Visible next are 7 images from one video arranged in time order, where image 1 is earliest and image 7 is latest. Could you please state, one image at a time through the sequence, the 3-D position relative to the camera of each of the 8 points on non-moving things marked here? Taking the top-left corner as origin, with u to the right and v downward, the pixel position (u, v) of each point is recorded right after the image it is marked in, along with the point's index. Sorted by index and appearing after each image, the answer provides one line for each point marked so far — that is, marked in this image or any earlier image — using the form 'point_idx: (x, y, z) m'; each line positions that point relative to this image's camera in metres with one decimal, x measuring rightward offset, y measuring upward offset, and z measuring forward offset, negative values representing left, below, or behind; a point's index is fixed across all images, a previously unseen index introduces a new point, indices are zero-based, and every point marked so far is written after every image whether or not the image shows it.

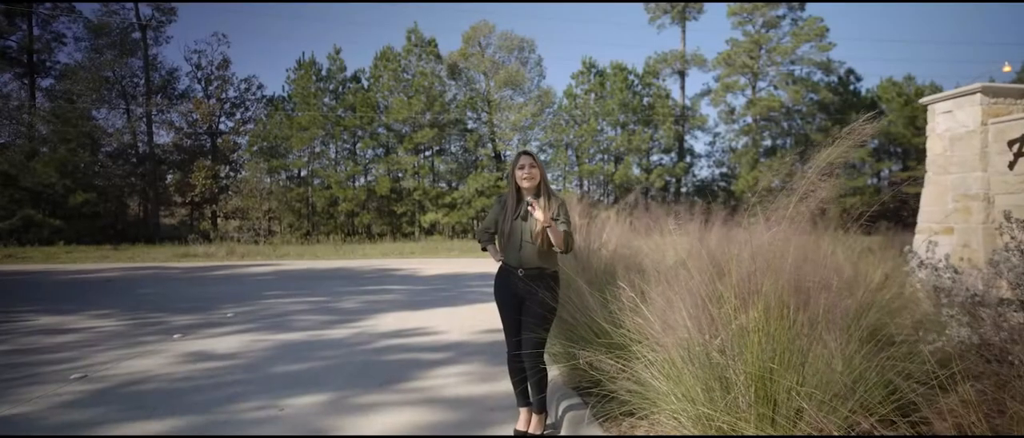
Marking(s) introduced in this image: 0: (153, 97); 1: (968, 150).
0: (-3.0, +1.0, +6.0) m
1: (+4.1, +0.6, +5.7) m
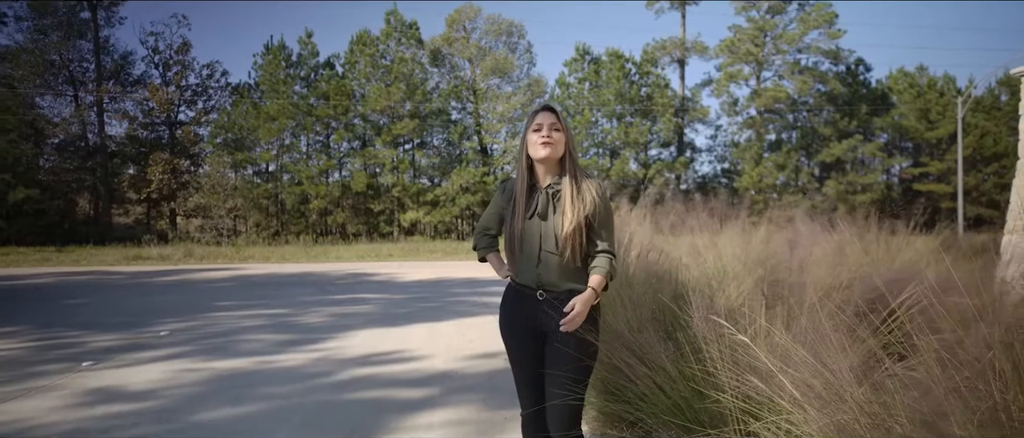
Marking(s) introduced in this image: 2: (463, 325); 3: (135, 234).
0: (-3.1, +1.0, +5.3) m
1: (+4.0, +0.6, +5.1) m
2: (-0.4, -1.0, +6.4) m
3: (-3.0, -0.1, +5.6) m
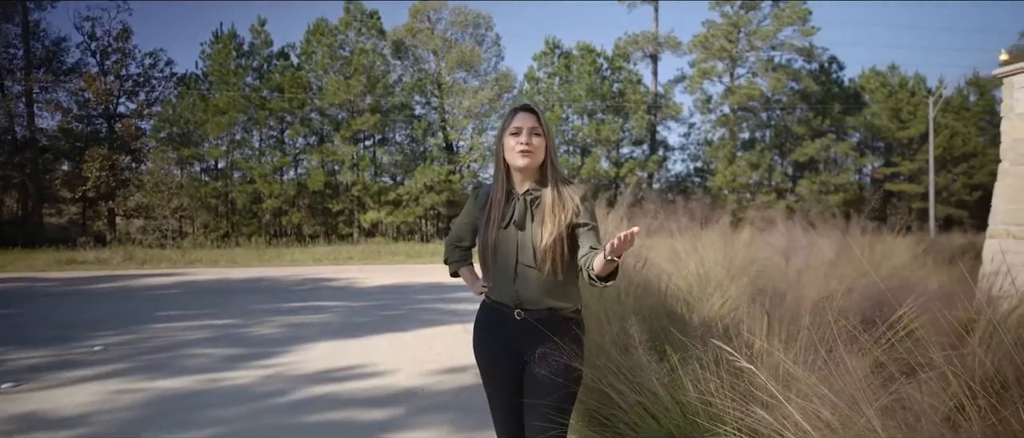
0: (-3.3, +1.0, +4.7) m
1: (+3.8, +0.6, +5.0) m
2: (-0.7, -1.0, +6.0) m
3: (-3.3, -0.1, +5.1) m
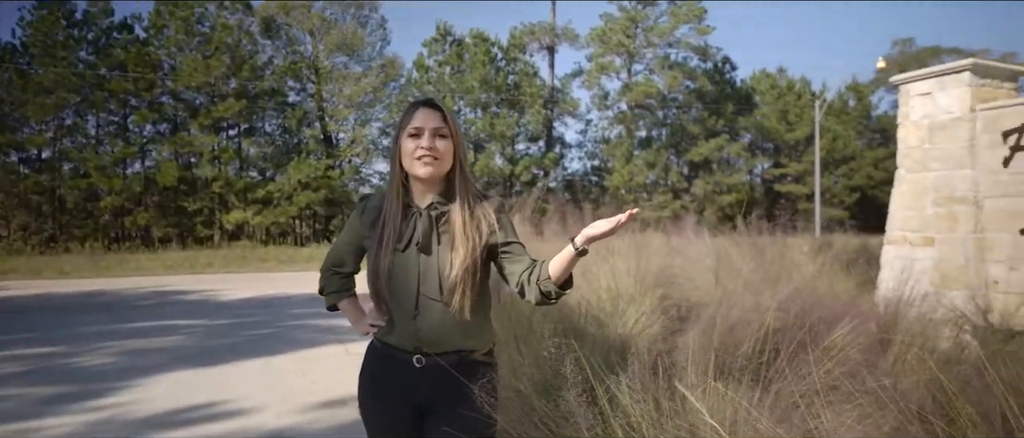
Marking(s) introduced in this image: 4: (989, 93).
0: (-3.9, +1.0, +3.5) m
1: (+3.1, +0.6, +4.9) m
2: (-1.5, -1.0, +5.2) m
3: (-3.9, -0.2, +3.8) m
4: (+3.3, +0.9, +4.9) m
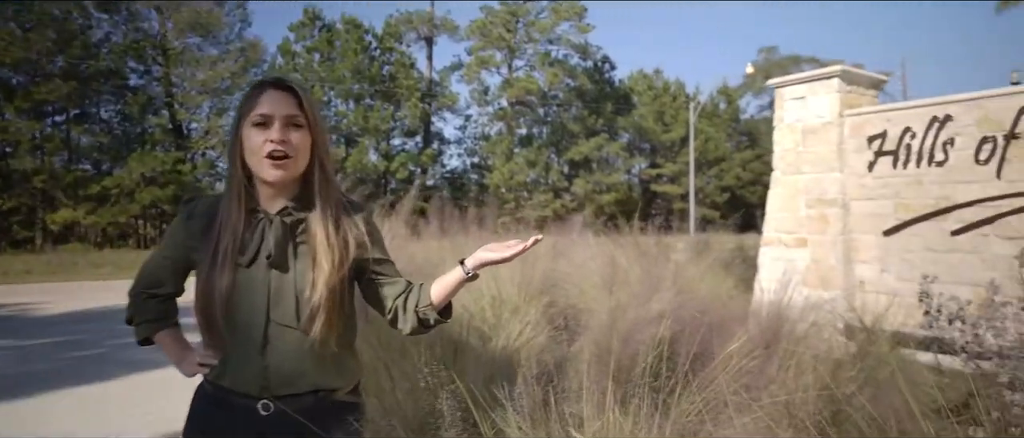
0: (-4.4, +1.0, +2.4) m
1: (+2.3, +0.5, +5.0) m
2: (-2.4, -1.0, +4.5) m
3: (-4.5, -0.2, +2.7) m
4: (+2.4, +0.9, +5.0) m
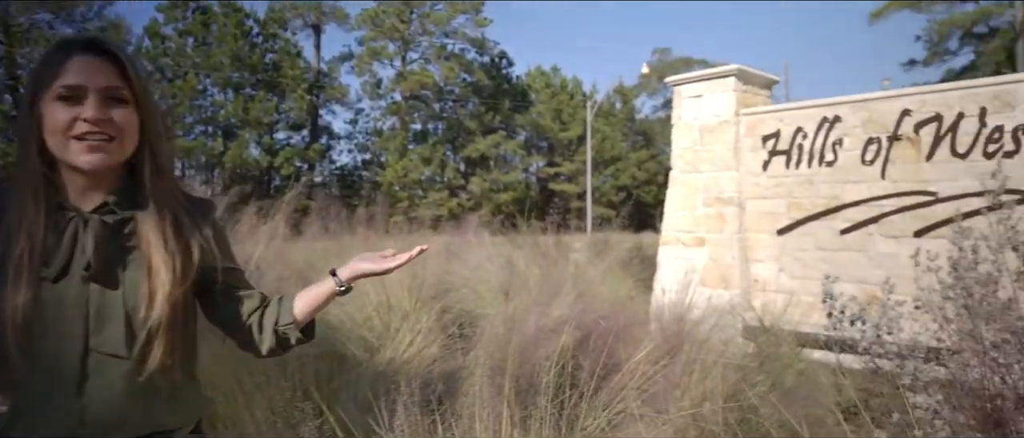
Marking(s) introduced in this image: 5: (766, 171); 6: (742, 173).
0: (-4.6, +1.0, +1.4) m
1: (+1.5, +0.6, +5.0) m
2: (-3.0, -1.0, +3.8) m
3: (-4.8, -0.2, +1.8) m
4: (+1.7, +0.9, +5.0) m
5: (+1.8, +0.3, +4.8) m
6: (+1.6, +0.3, +4.9) m
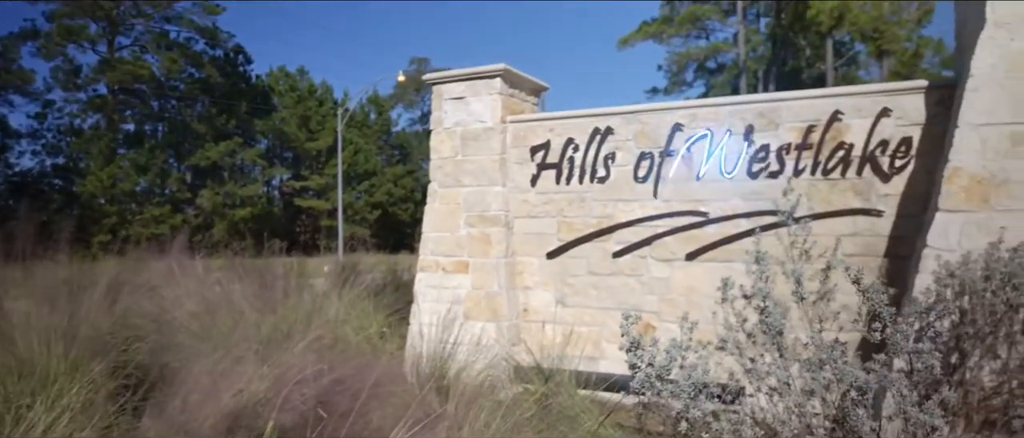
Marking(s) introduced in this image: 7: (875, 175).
0: (-4.7, +1.0, -1.0) m
1: (-0.2, +0.4, +4.4) m
2: (-4.0, -1.1, +1.7) m
3: (-5.0, -0.1, -0.8) m
4: (0.0, +0.7, +4.5) m
5: (+0.1, +0.2, +4.3) m
6: (0.0, +0.2, +4.4) m
7: (+1.8, +0.2, +3.5) m
